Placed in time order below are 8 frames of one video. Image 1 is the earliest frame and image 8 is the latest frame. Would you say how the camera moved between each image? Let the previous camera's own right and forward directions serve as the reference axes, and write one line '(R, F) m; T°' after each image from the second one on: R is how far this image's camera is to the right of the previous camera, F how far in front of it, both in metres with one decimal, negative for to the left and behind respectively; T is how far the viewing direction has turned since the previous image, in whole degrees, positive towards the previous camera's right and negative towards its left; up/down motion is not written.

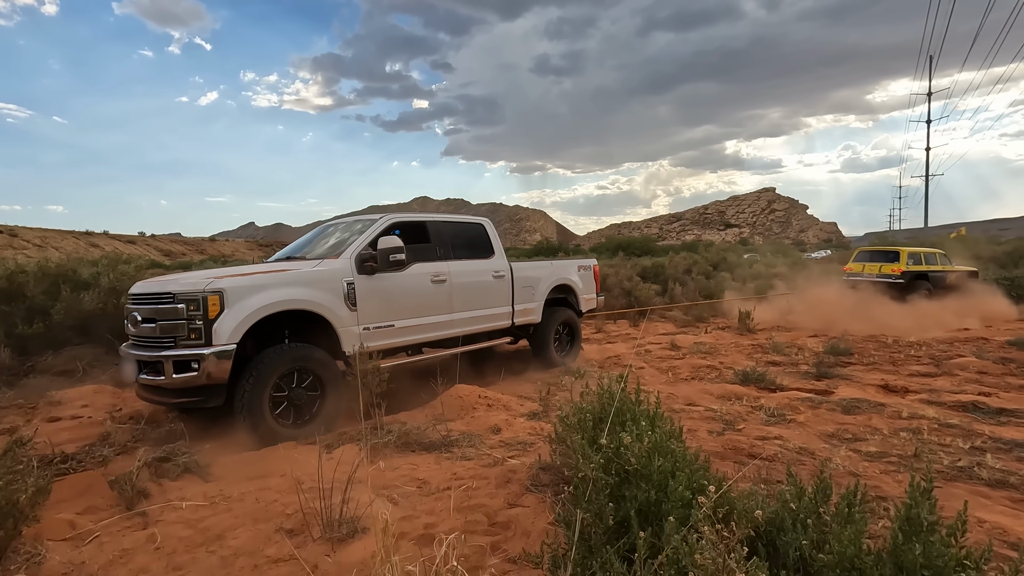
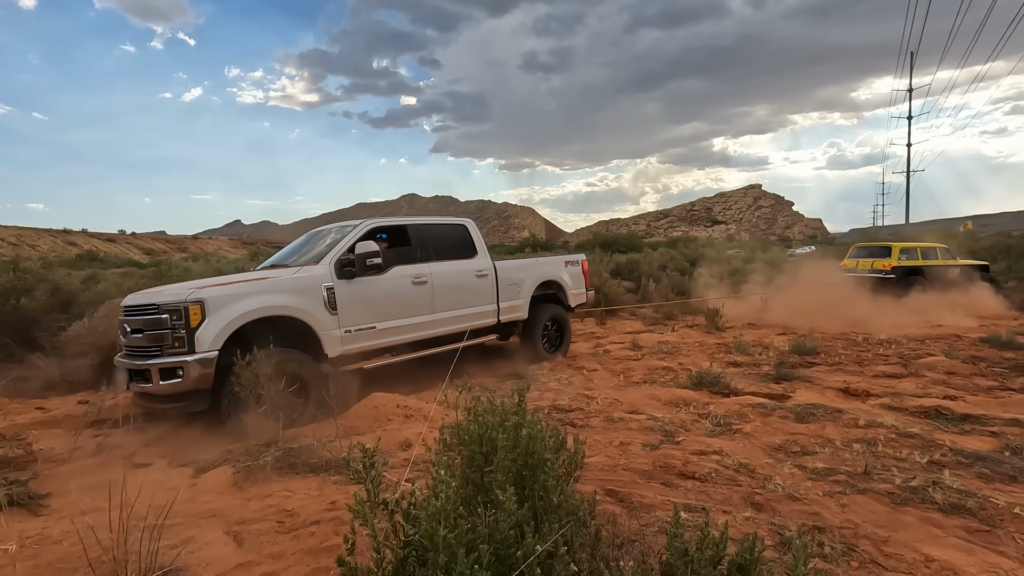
(+0.6, +0.5) m; +1°
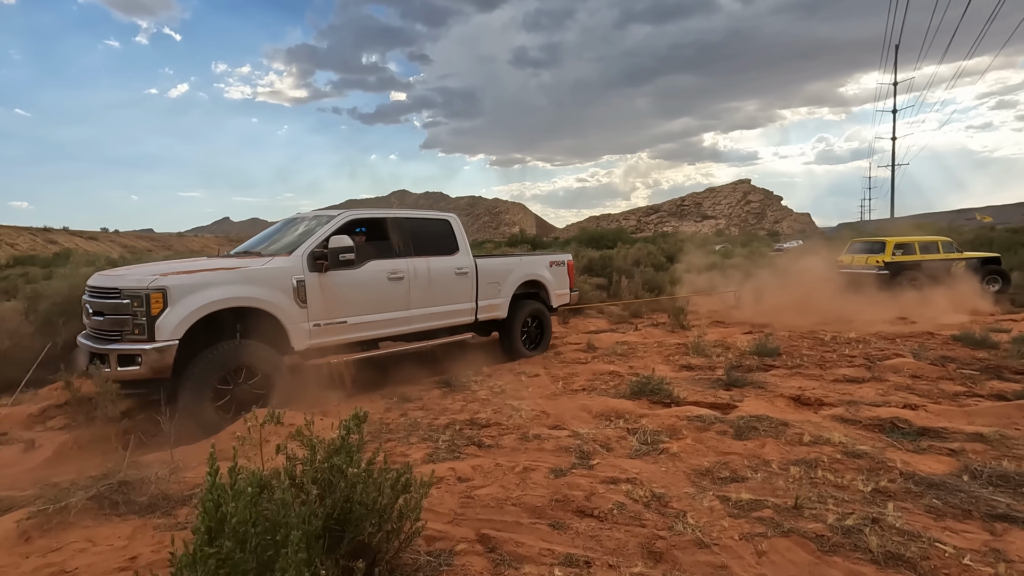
(+0.7, +0.6) m; +1°
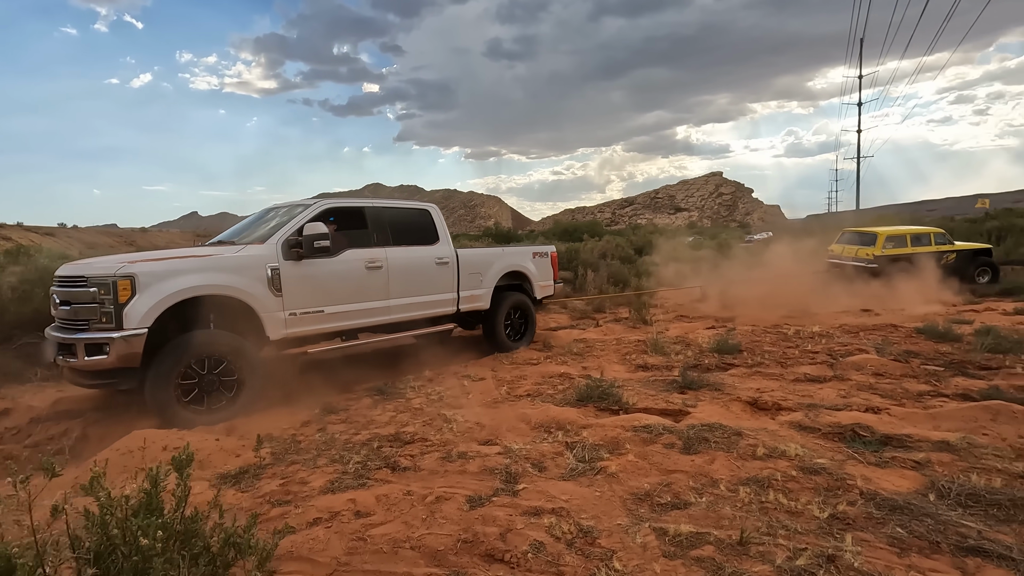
(+0.4, +0.5) m; +2°
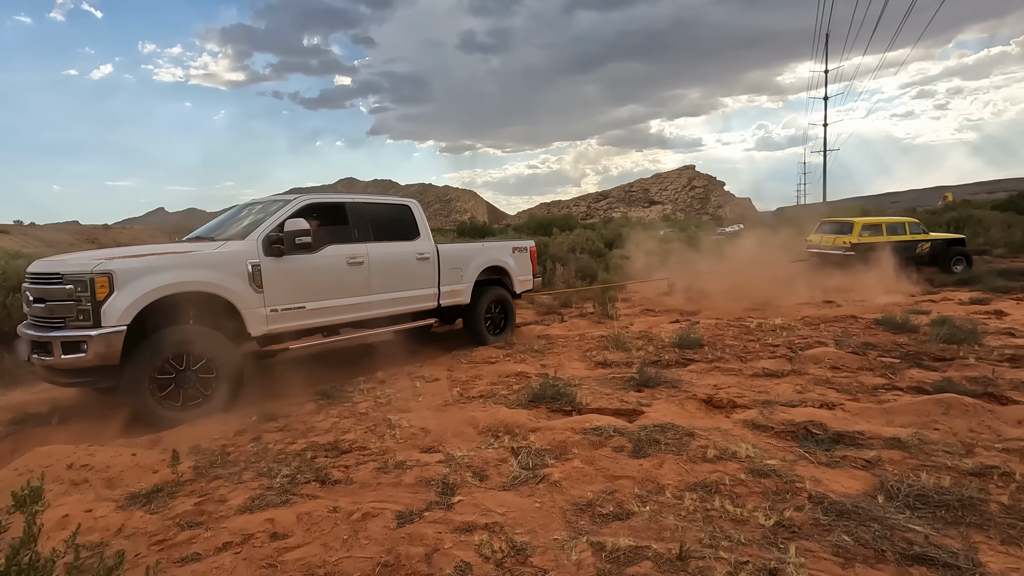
(+0.3, +0.2) m; +2°
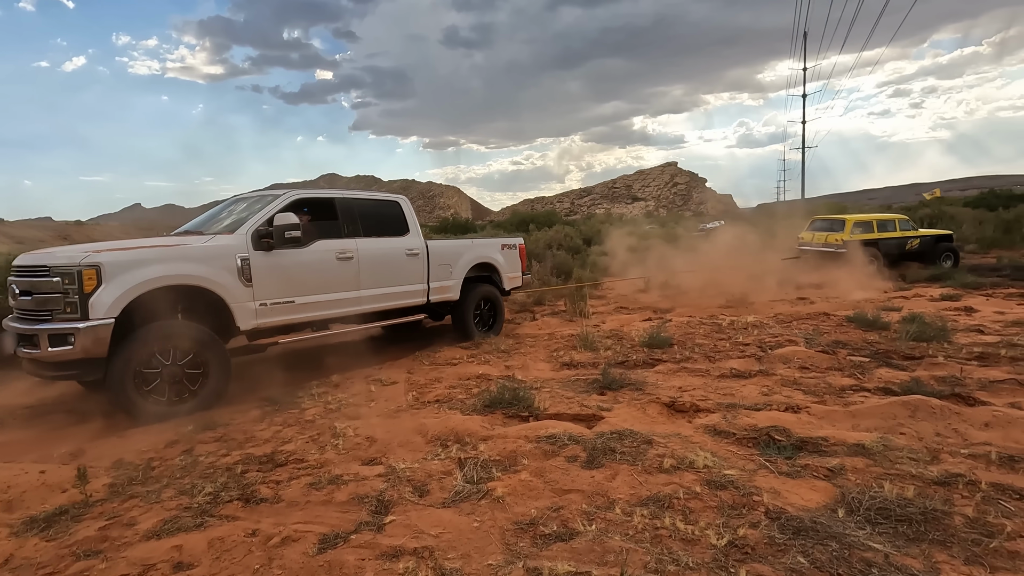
(+0.2, +0.2) m; +2°
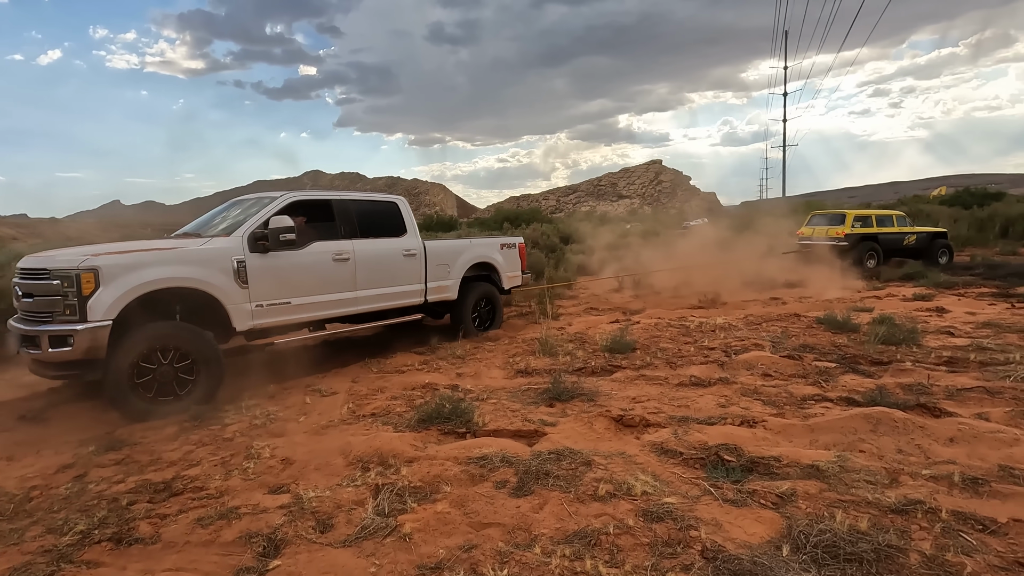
(+0.4, +0.3) m; +1°
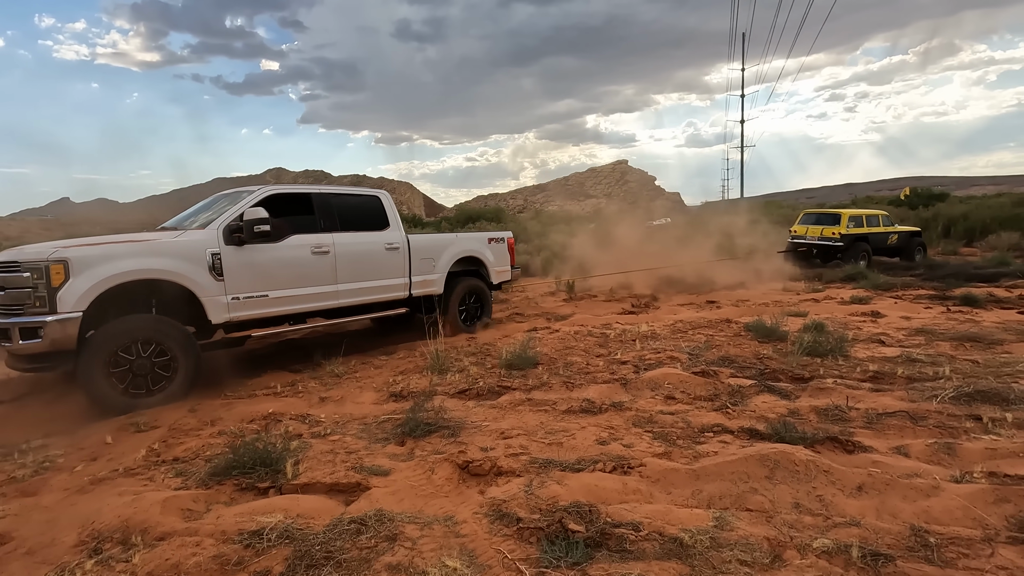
(+0.9, +0.8) m; +3°
